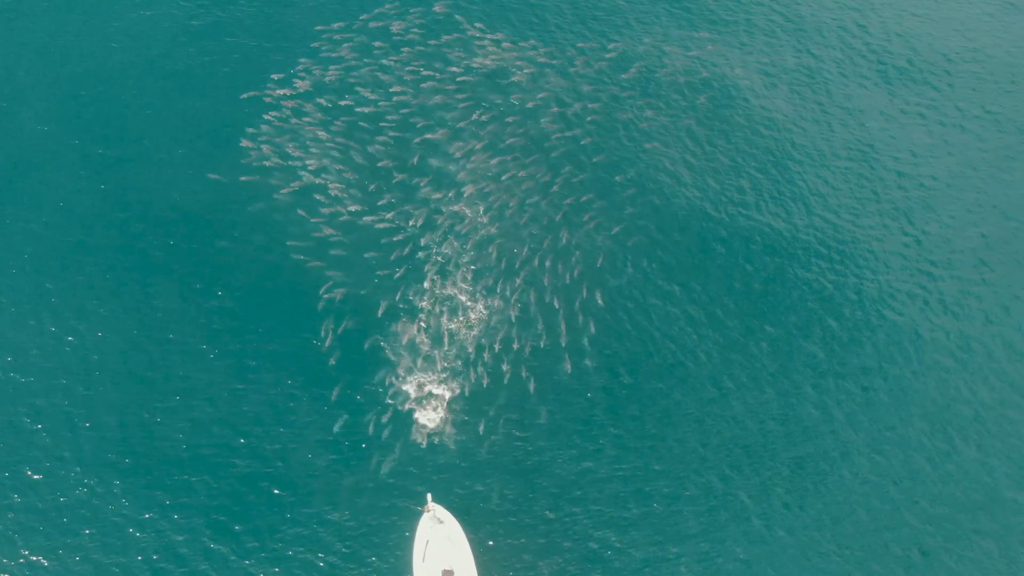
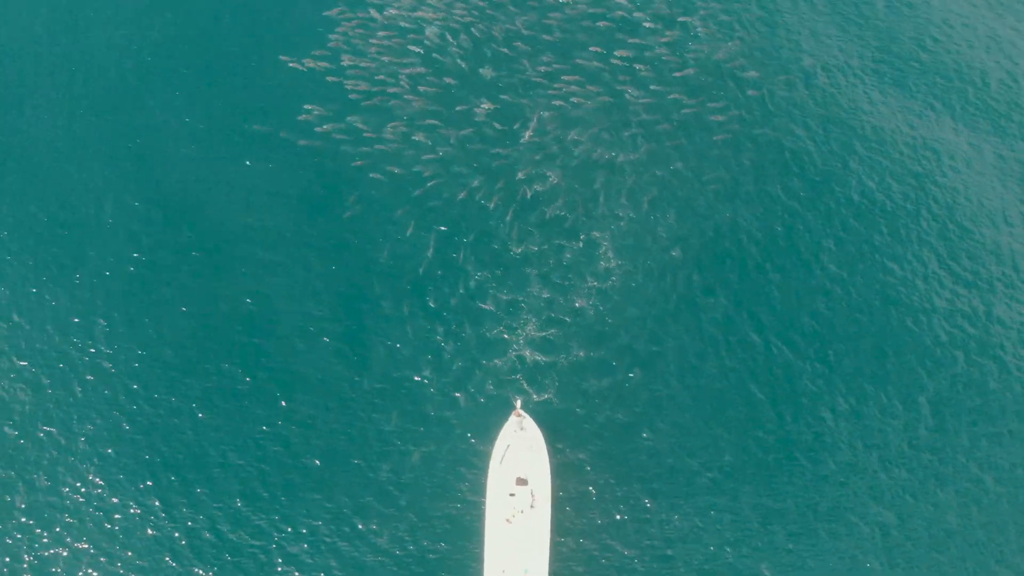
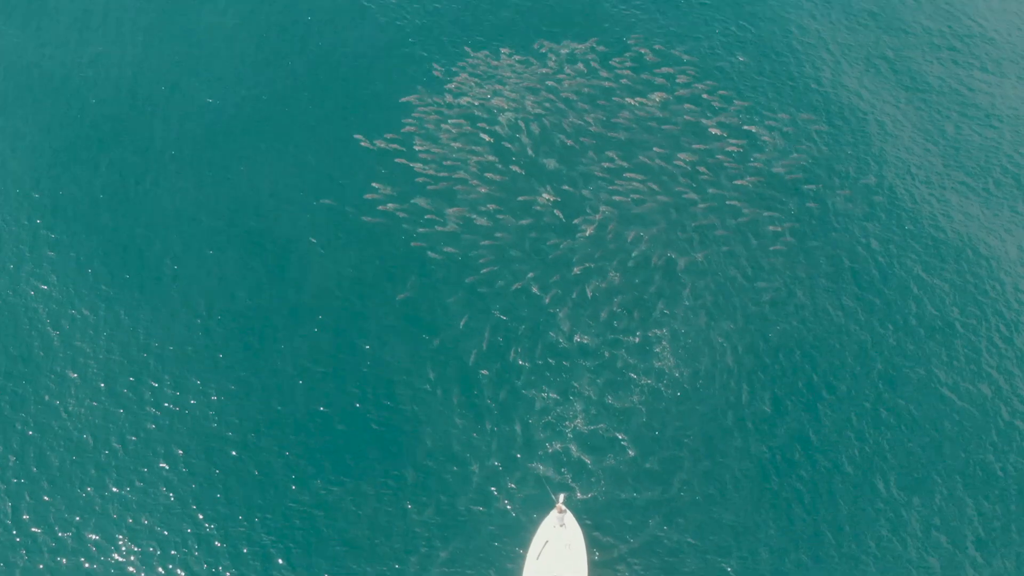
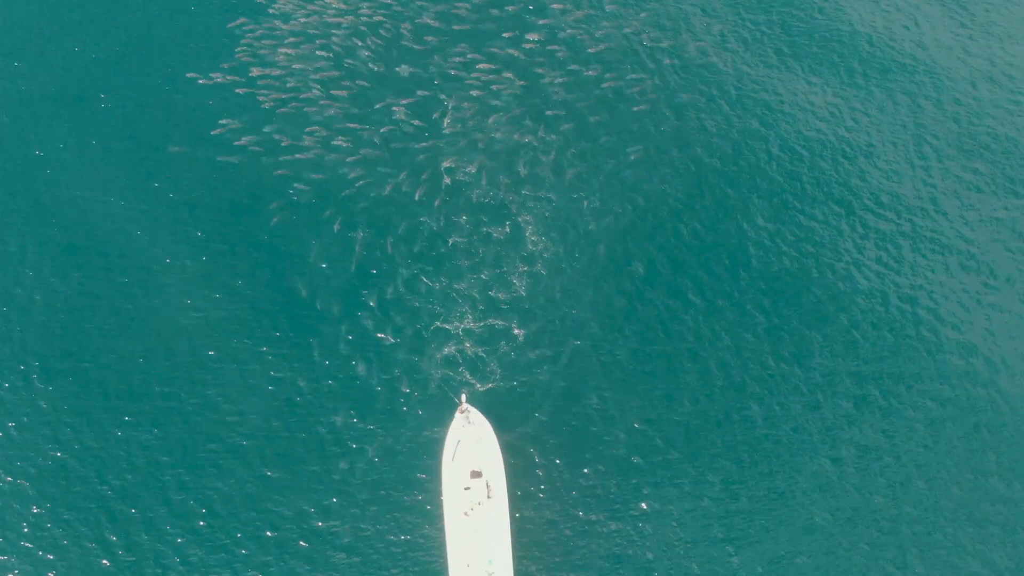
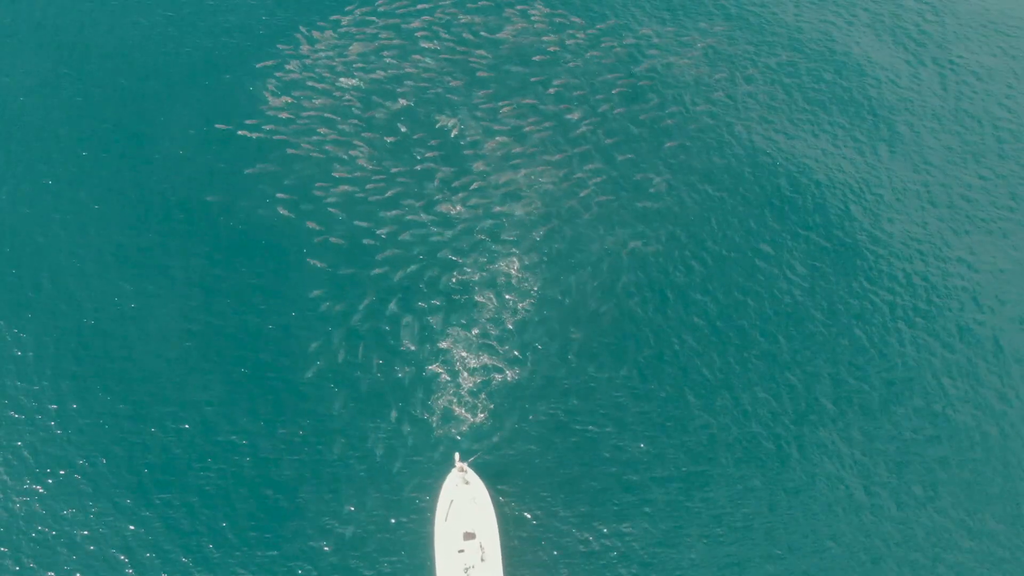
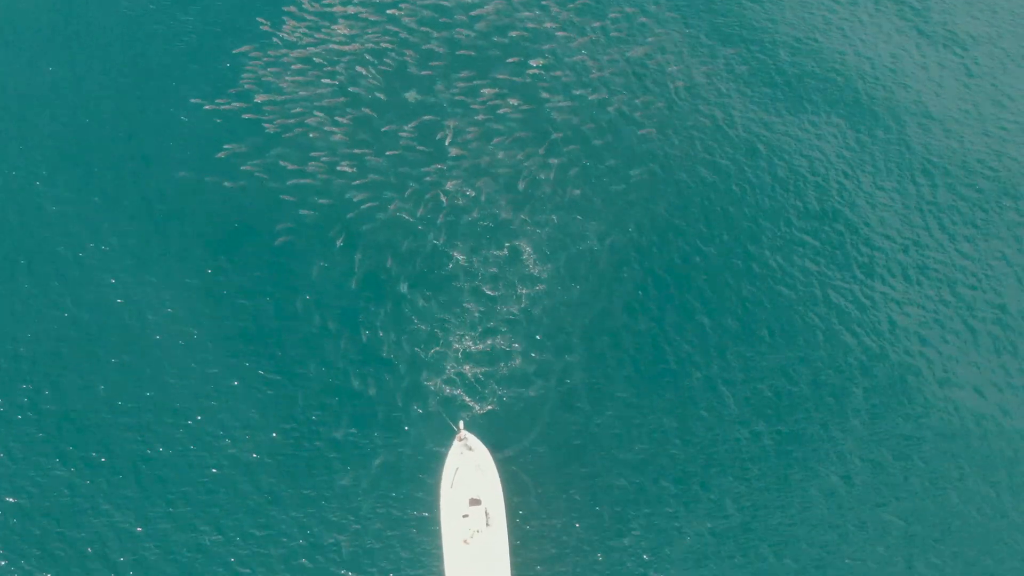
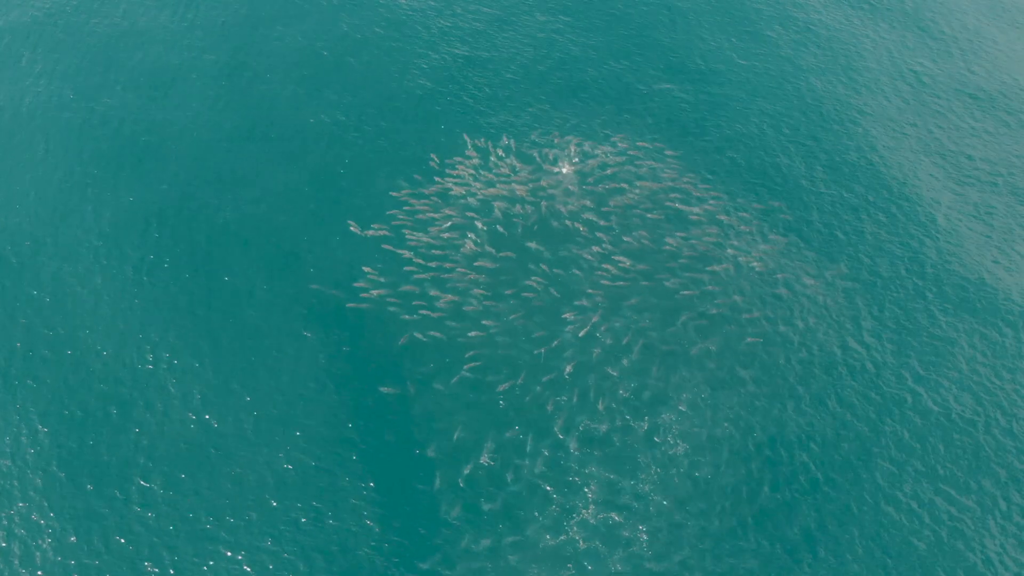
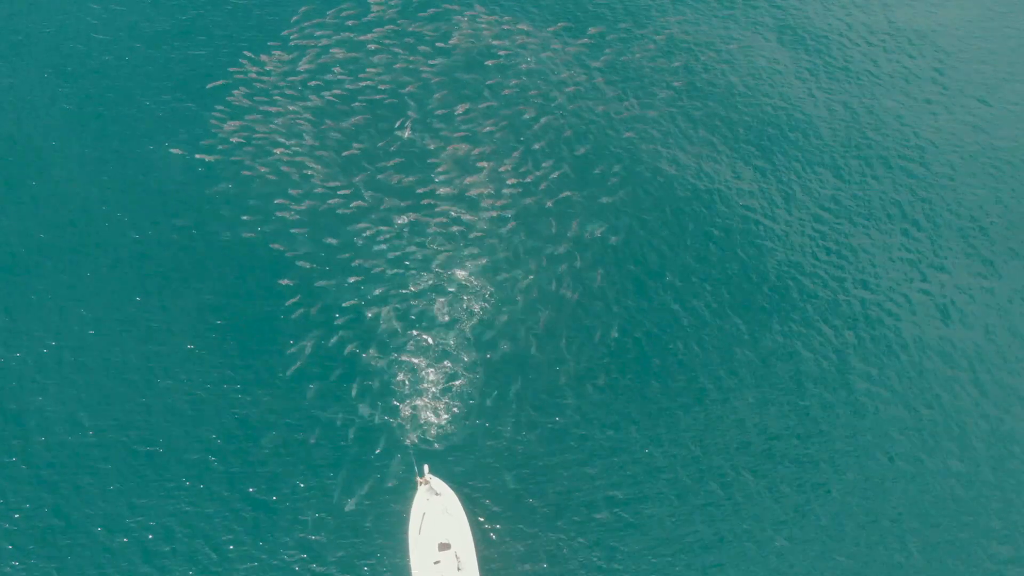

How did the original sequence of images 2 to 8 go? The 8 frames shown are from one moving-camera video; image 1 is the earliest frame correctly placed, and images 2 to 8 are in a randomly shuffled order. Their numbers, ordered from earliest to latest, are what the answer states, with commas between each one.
8, 5, 6, 4, 2, 3, 7
